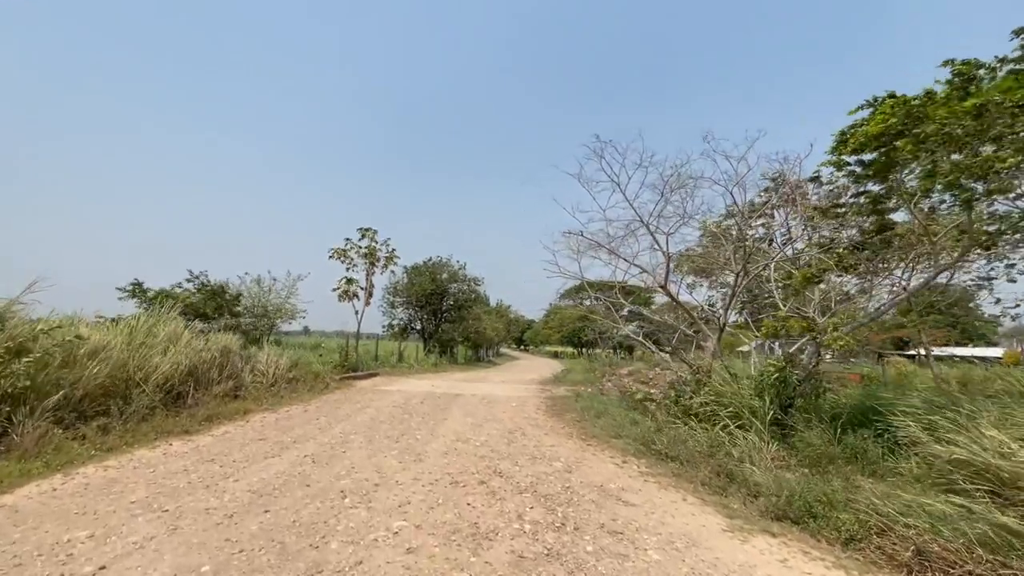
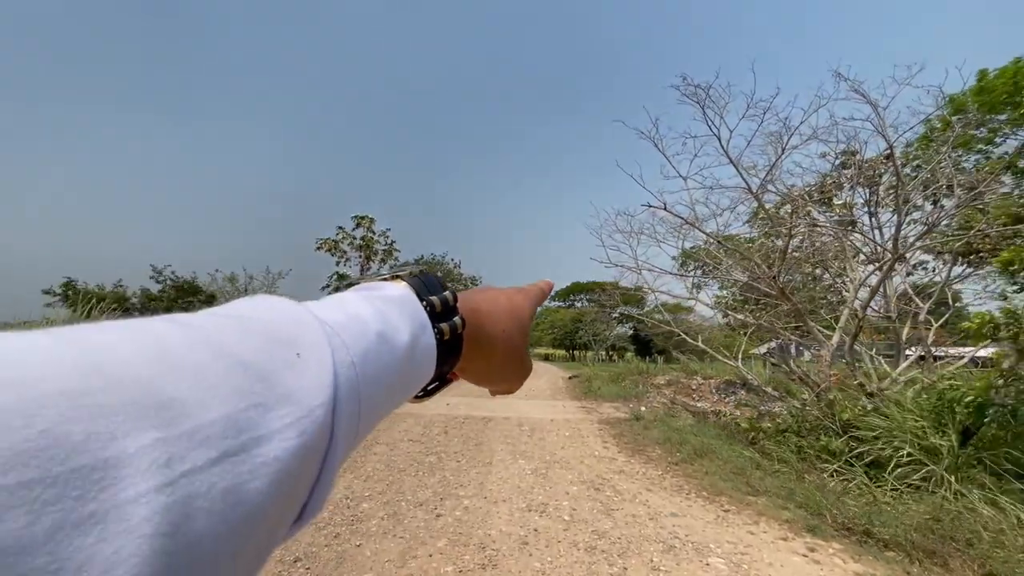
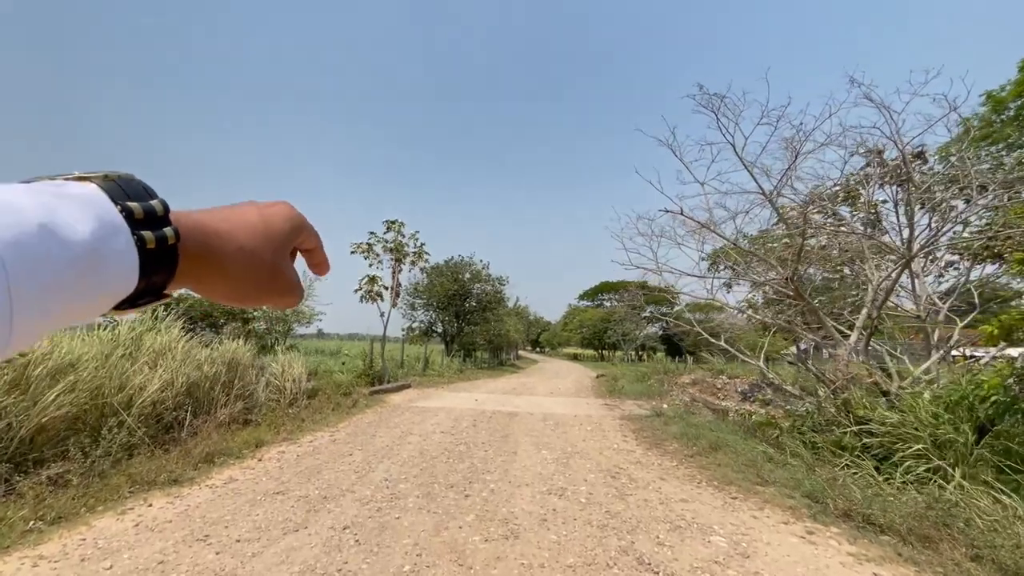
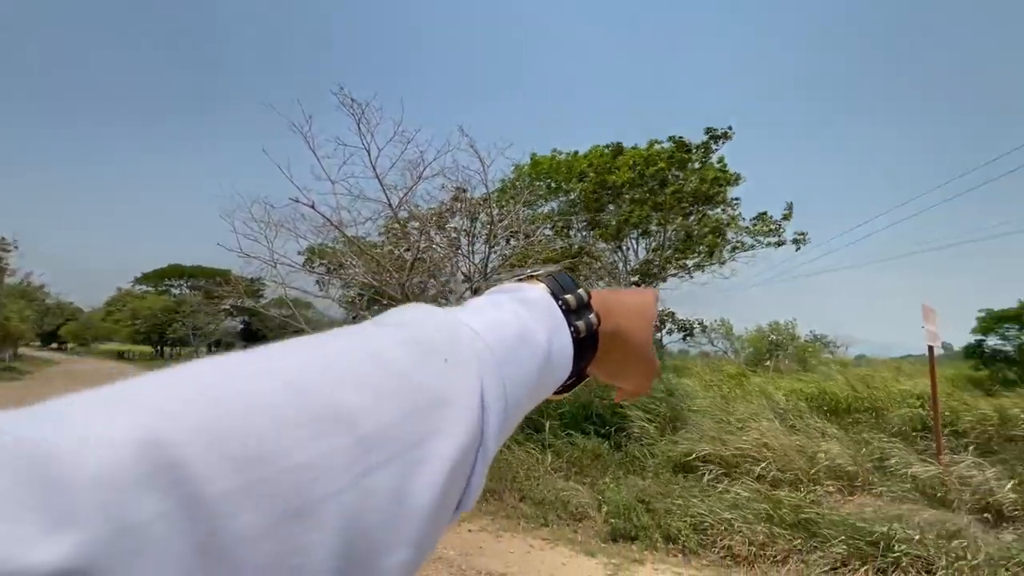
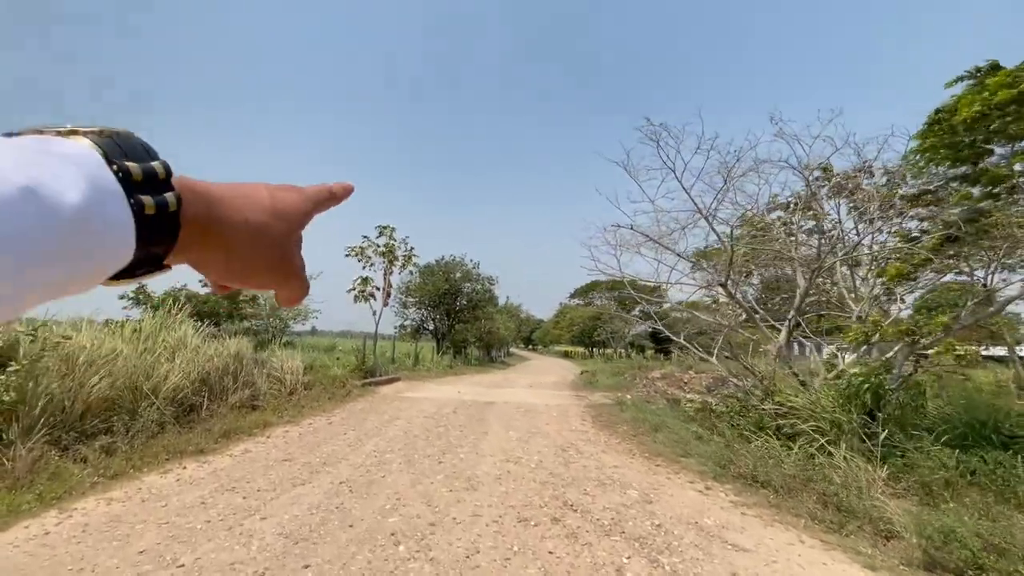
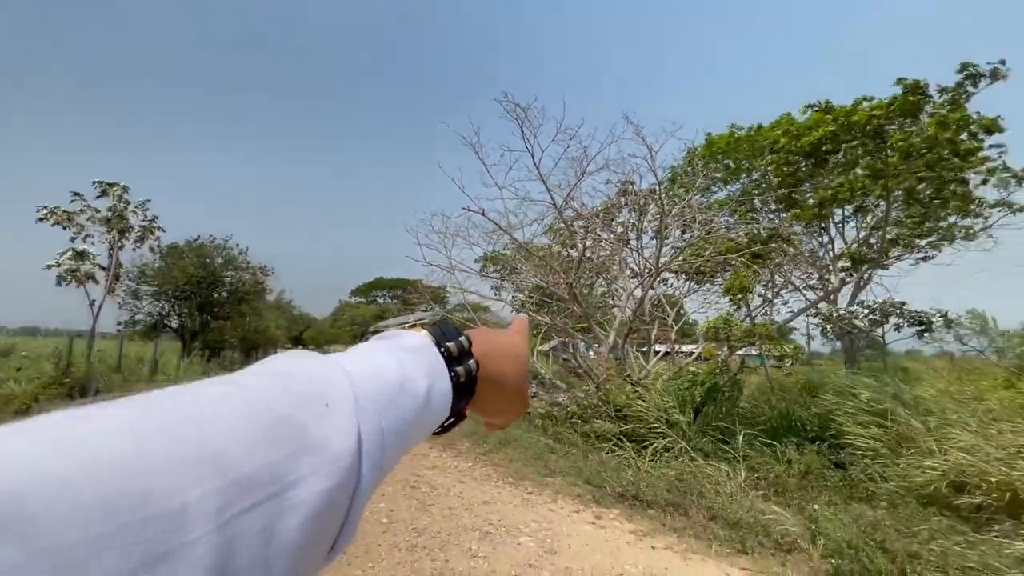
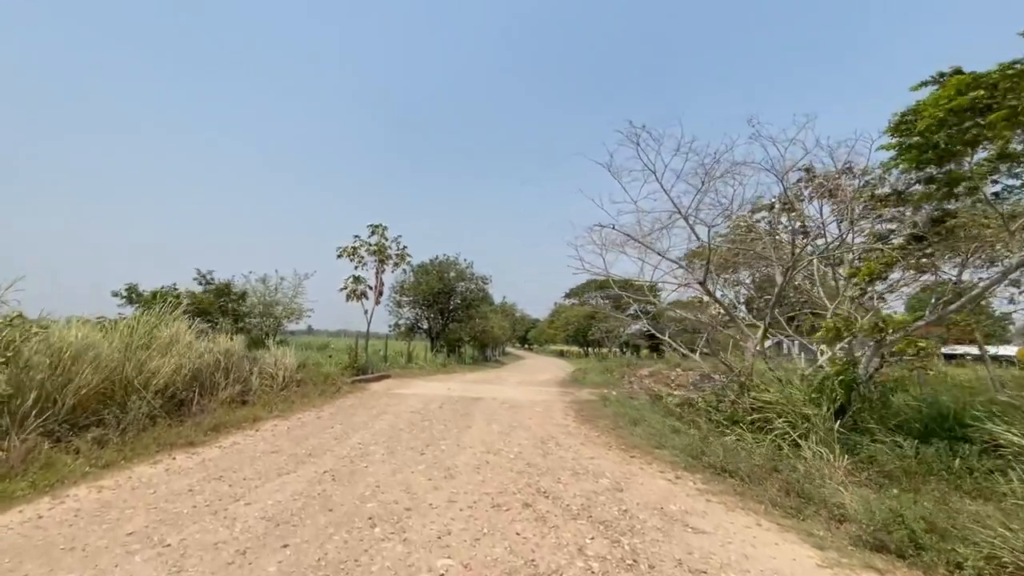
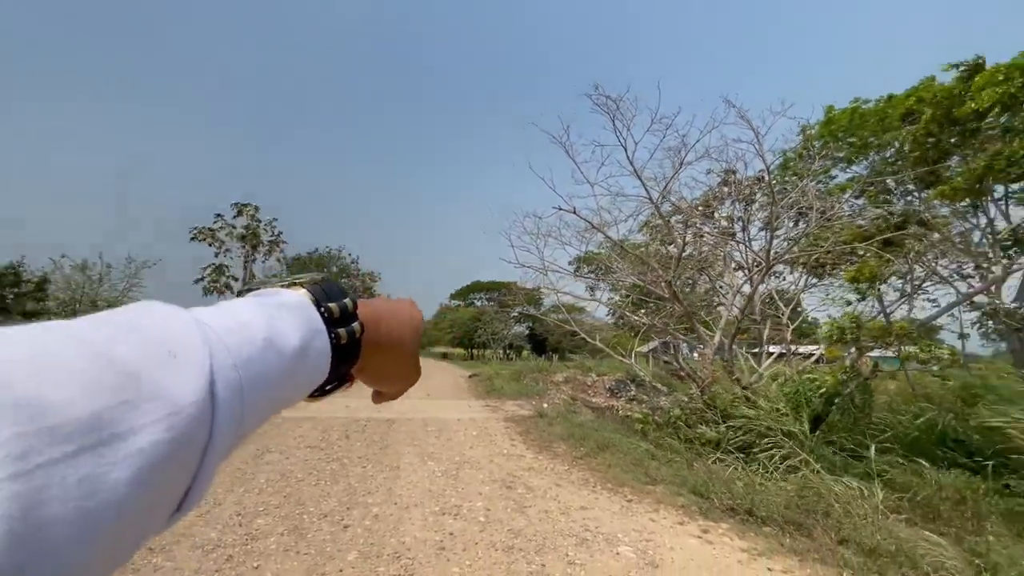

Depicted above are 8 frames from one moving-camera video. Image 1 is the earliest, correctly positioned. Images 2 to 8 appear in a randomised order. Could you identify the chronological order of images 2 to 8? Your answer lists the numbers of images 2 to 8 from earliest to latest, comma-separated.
7, 5, 3, 2, 8, 6, 4
